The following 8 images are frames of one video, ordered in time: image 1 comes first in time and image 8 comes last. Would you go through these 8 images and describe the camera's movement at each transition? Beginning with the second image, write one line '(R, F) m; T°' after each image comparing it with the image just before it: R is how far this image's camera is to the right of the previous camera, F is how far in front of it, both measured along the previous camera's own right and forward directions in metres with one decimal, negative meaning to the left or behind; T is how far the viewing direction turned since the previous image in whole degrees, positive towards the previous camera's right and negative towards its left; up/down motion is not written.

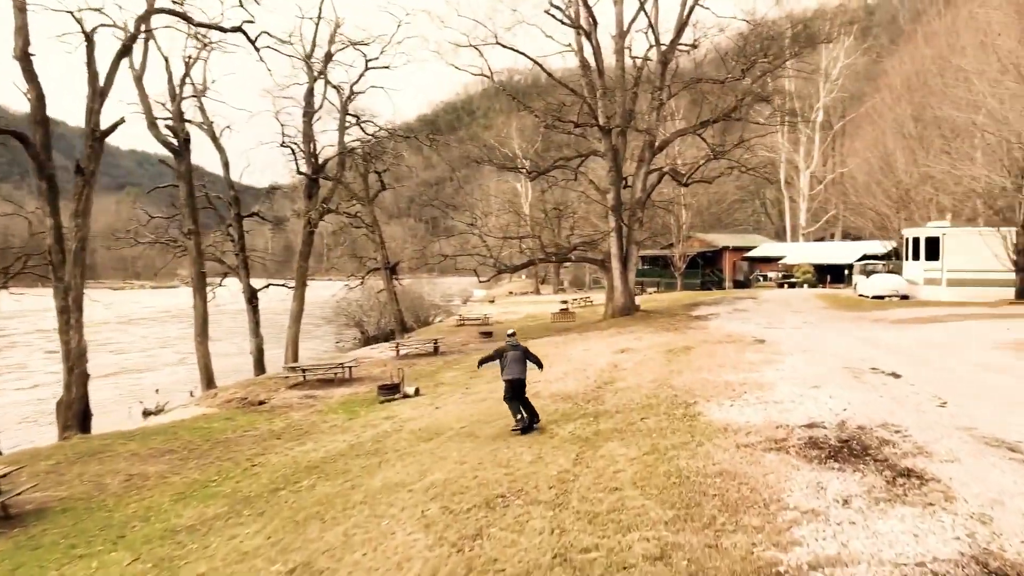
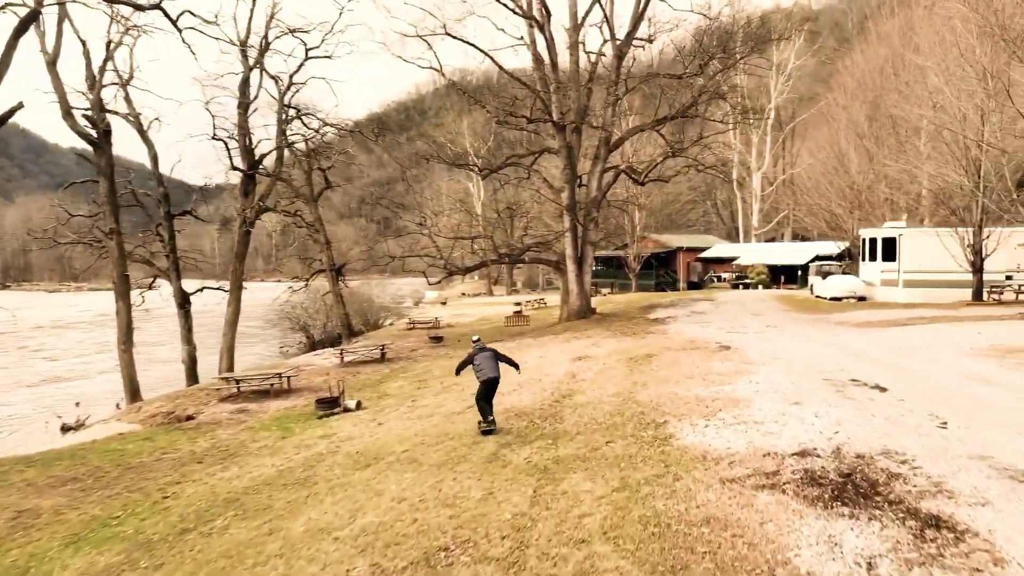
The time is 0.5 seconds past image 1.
(+0.1, +1.1) m; +3°
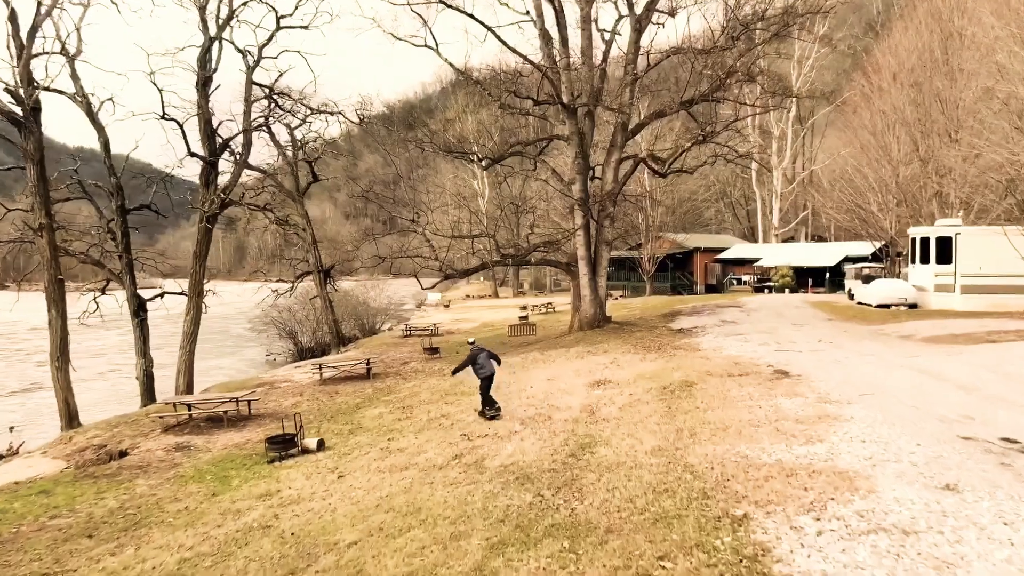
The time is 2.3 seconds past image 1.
(+0.1, +2.8) m; -1°
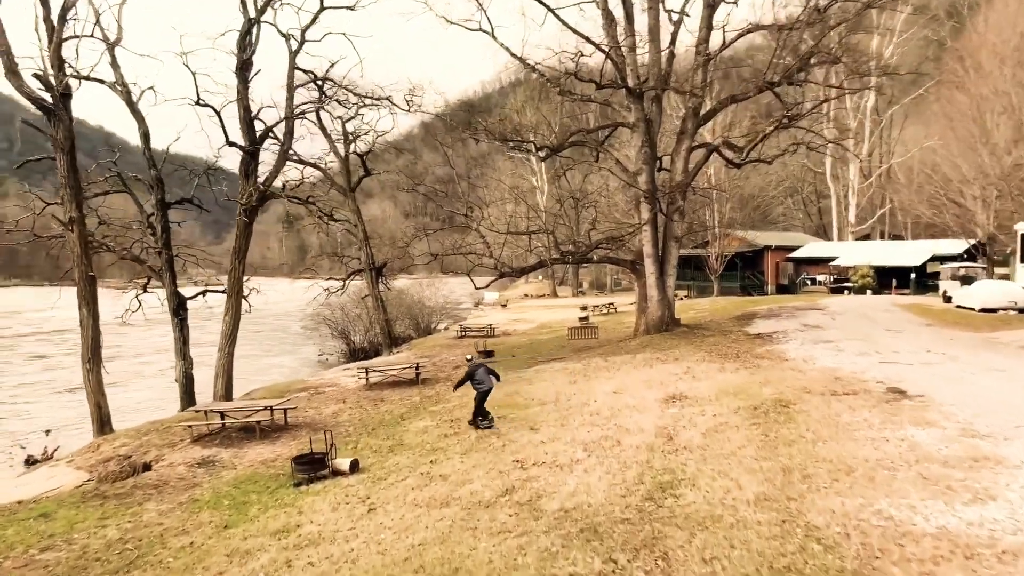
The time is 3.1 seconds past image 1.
(0.0, +1.5) m; -4°
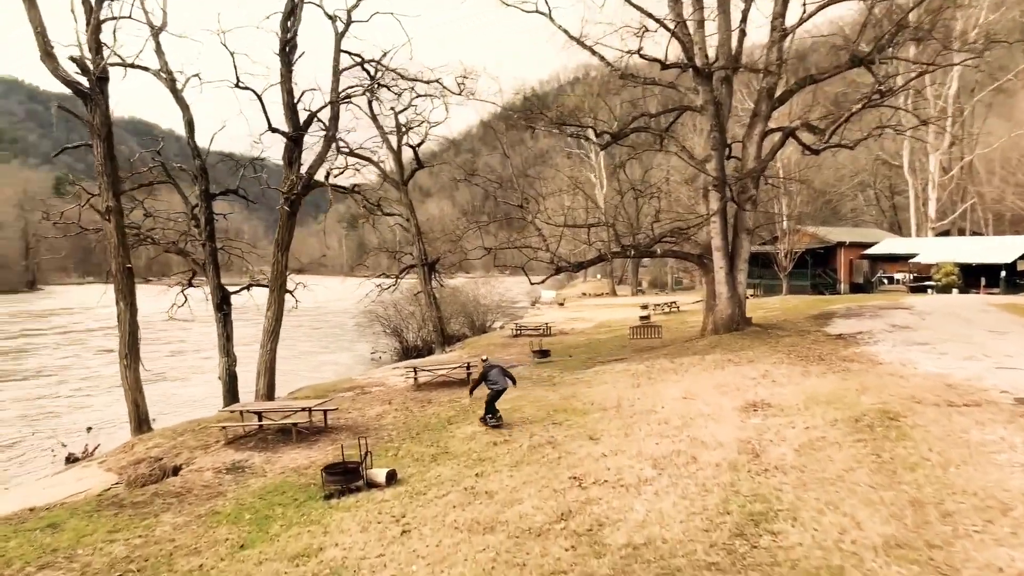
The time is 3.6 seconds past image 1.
(0.0, +1.2) m; -4°
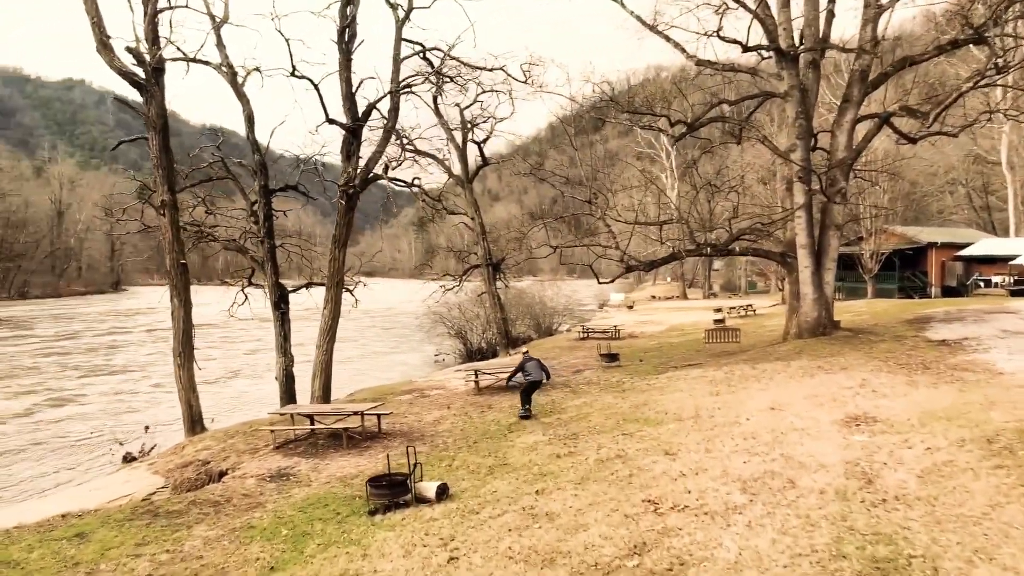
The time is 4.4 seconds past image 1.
(0.0, +0.9) m; -5°
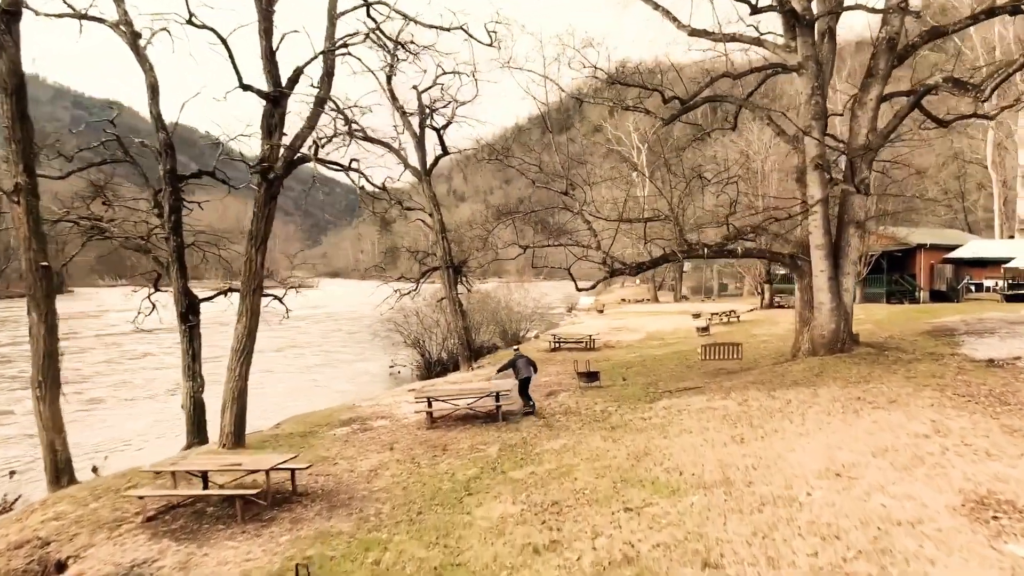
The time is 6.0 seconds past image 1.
(+0.1, +2.9) m; +3°
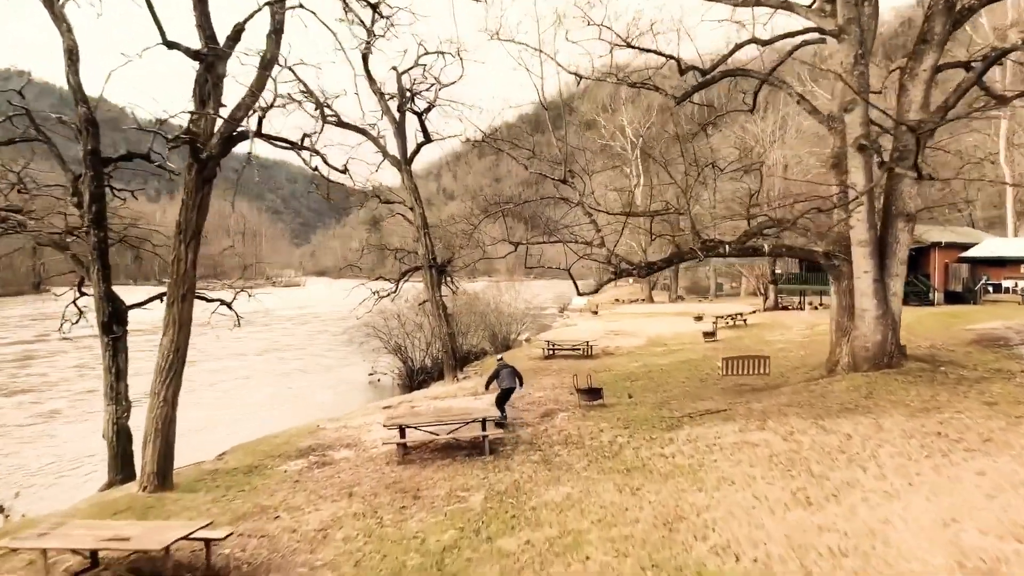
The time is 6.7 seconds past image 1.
(0.0, +2.2) m; +1°
